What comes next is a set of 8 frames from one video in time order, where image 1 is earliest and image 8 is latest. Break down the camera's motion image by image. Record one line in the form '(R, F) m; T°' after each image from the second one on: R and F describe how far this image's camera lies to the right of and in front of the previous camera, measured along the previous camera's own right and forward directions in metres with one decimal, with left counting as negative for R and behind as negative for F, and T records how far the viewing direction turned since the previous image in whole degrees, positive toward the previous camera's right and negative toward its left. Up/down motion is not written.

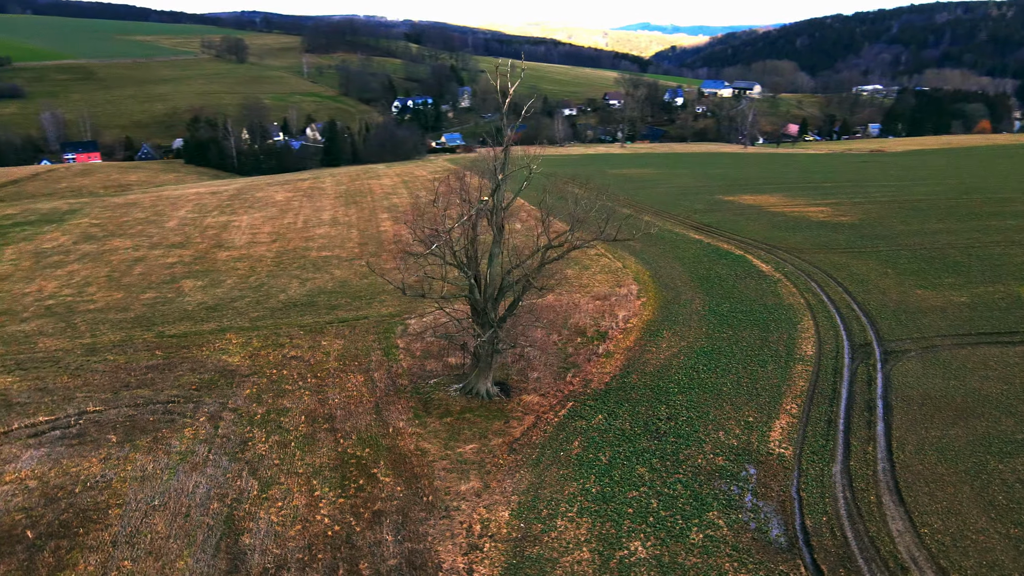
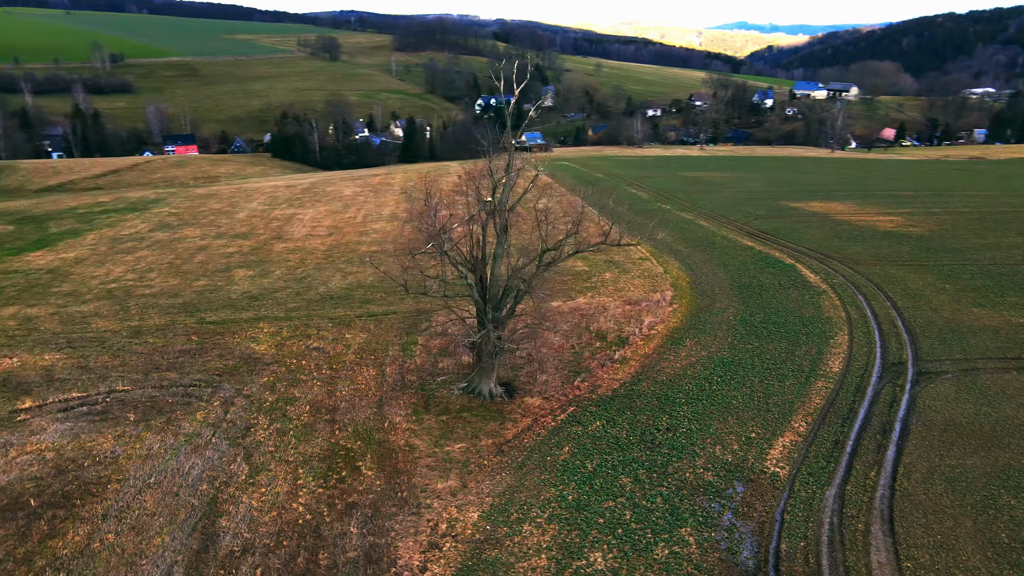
(+1.8, +0.1) m; -6°
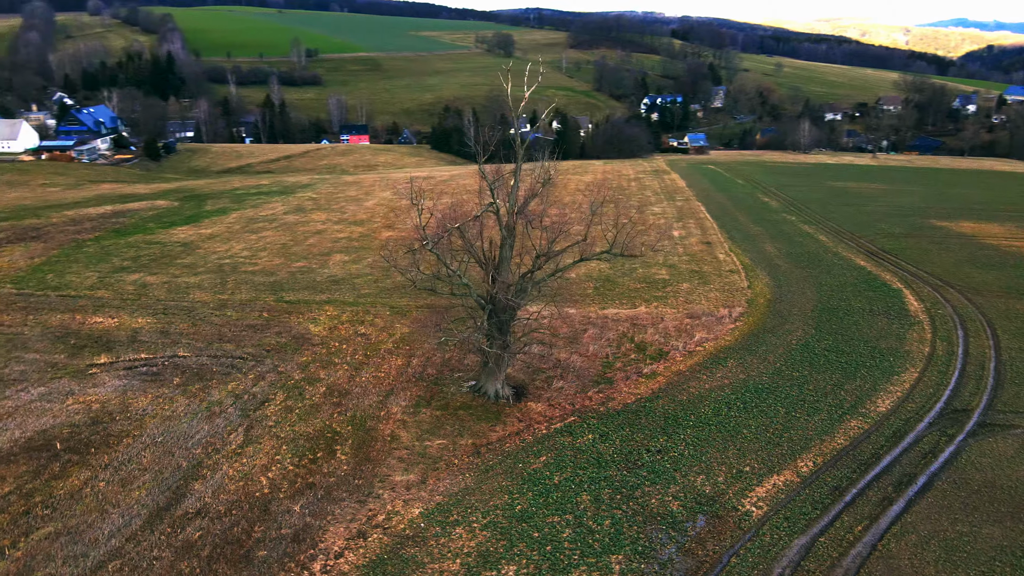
(+3.6, +0.5) m; -12°
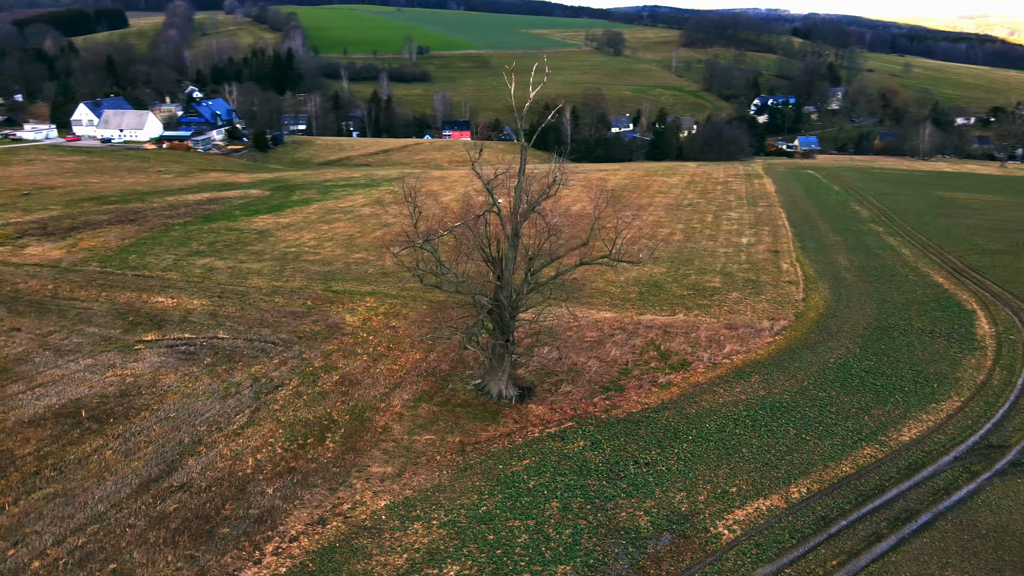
(+2.3, +0.2) m; -8°
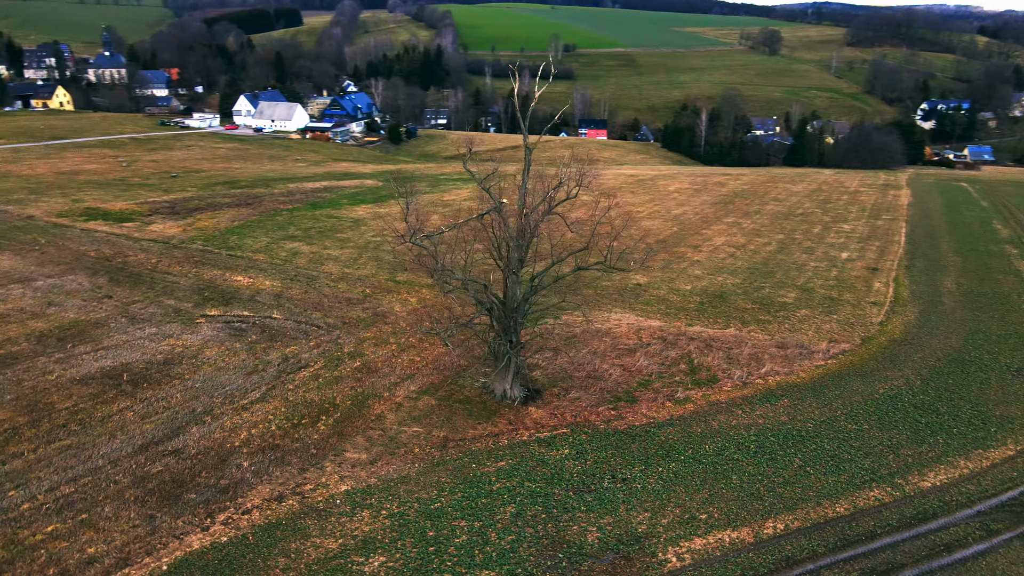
(+3.1, +0.4) m; -11°
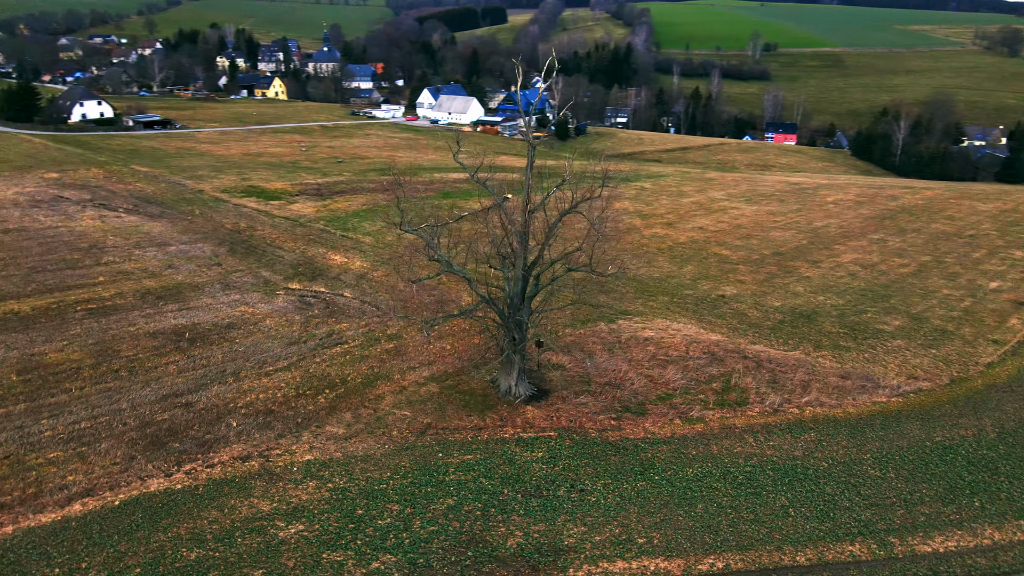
(+4.0, +0.6) m; -14°
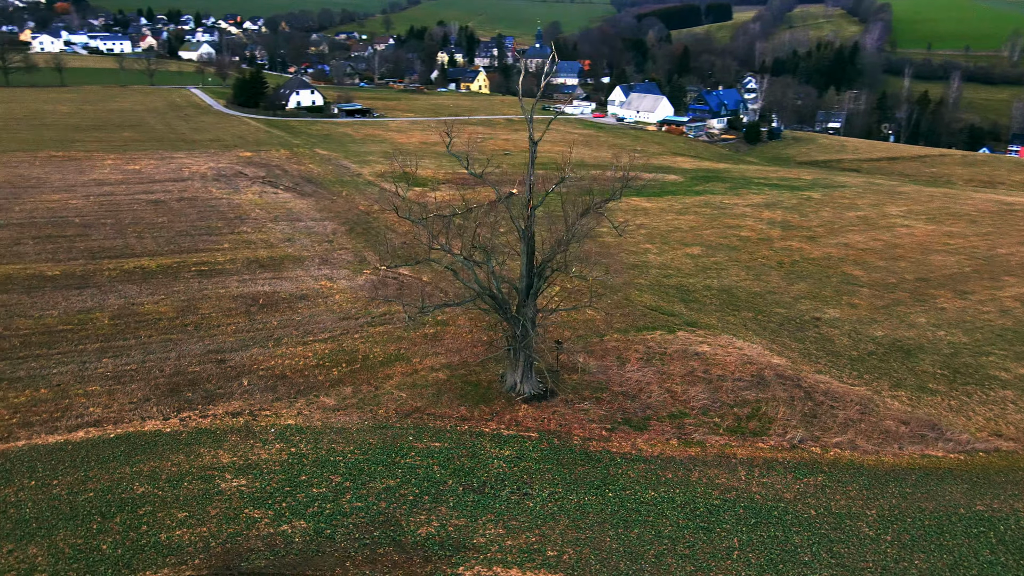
(+4.4, +0.7) m; -15°
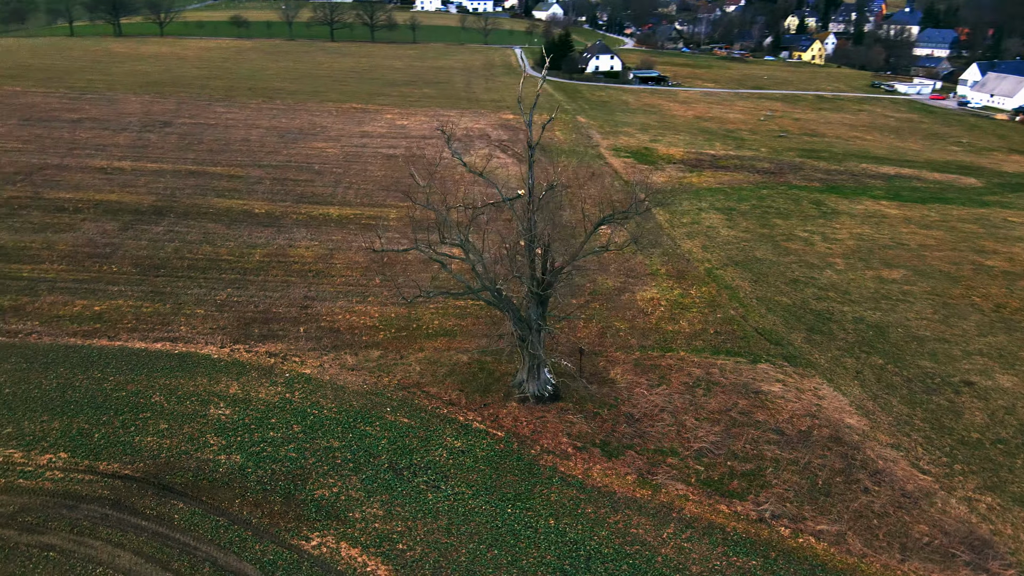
(+6.8, +1.4) m; -24°
